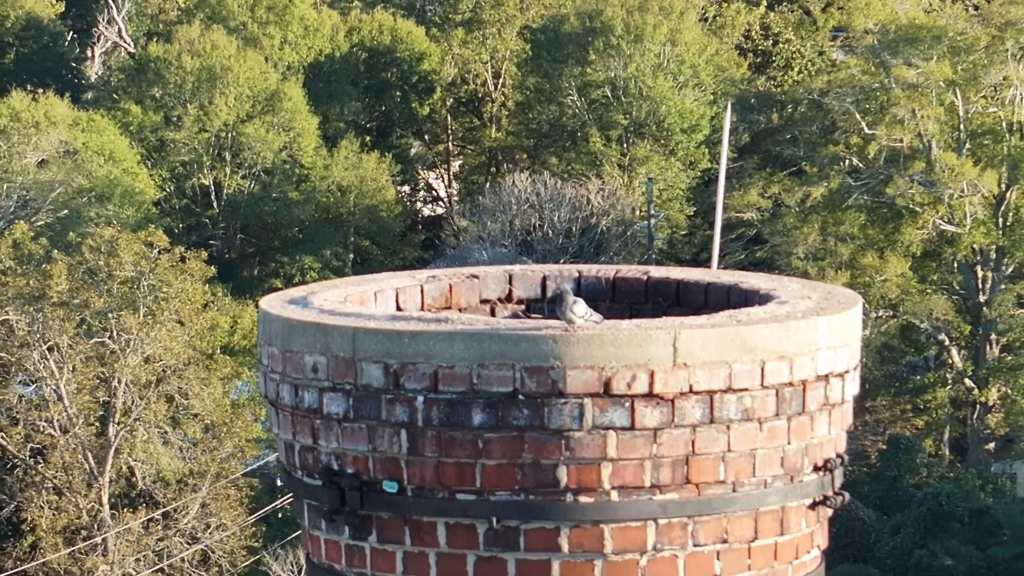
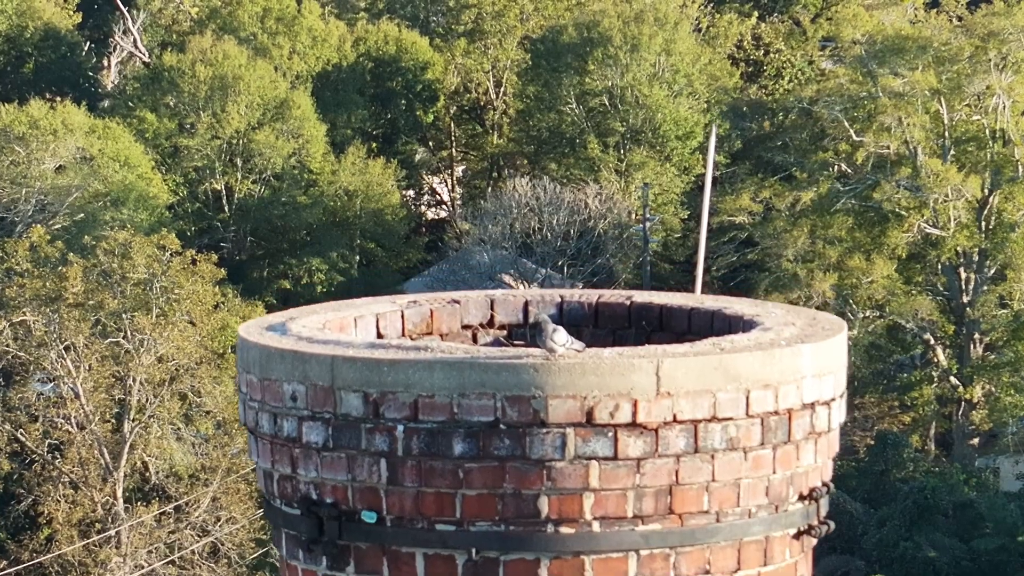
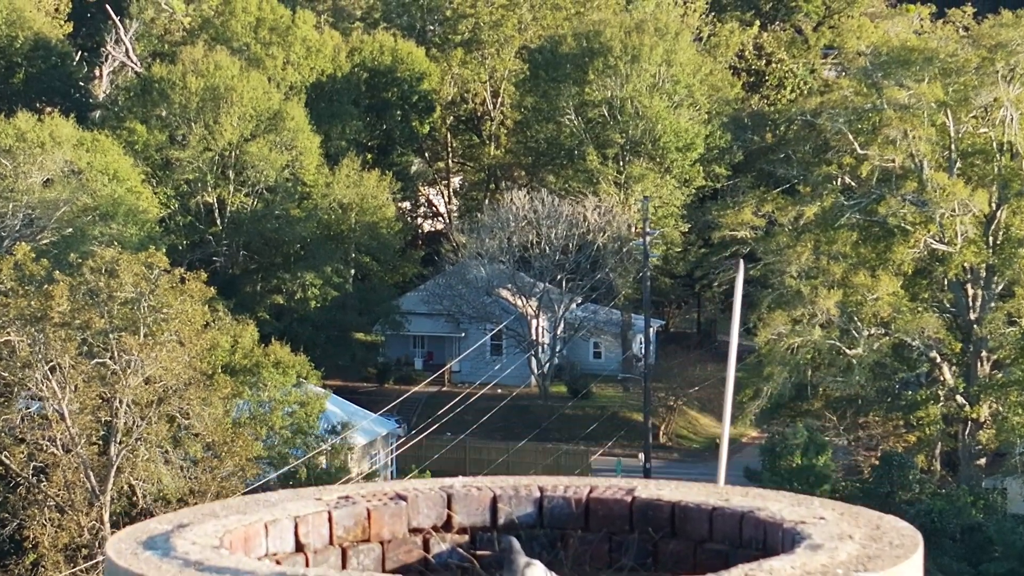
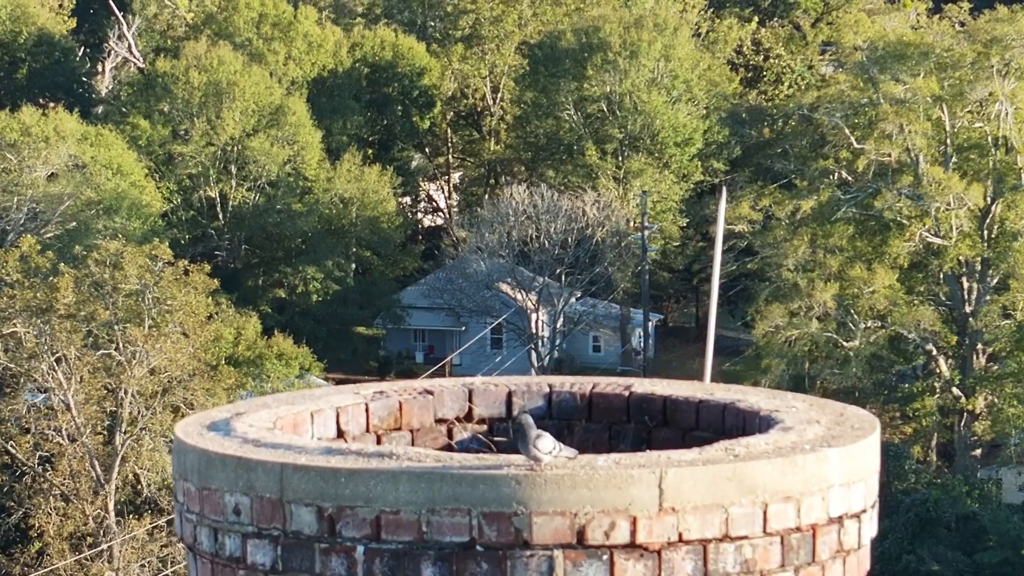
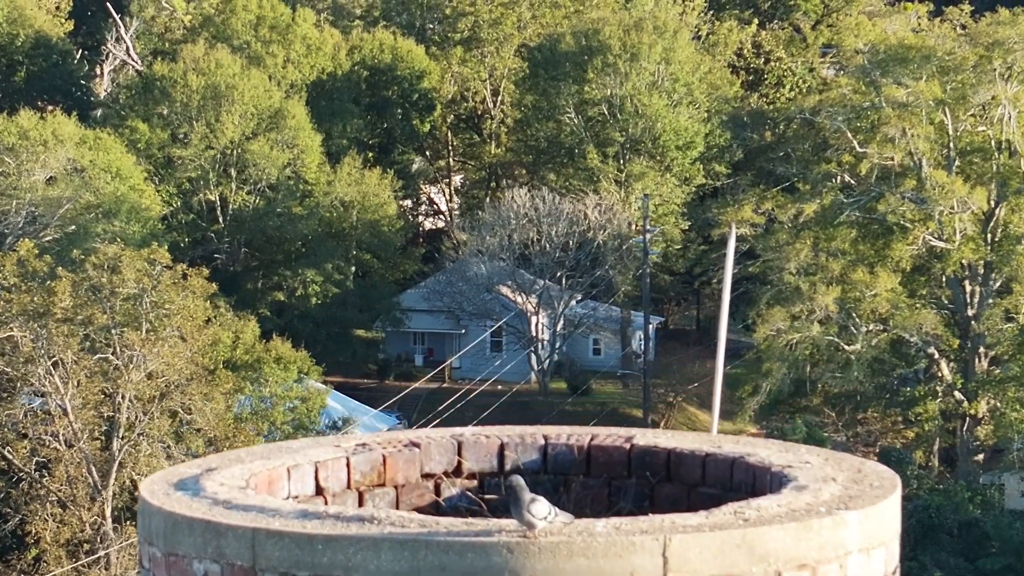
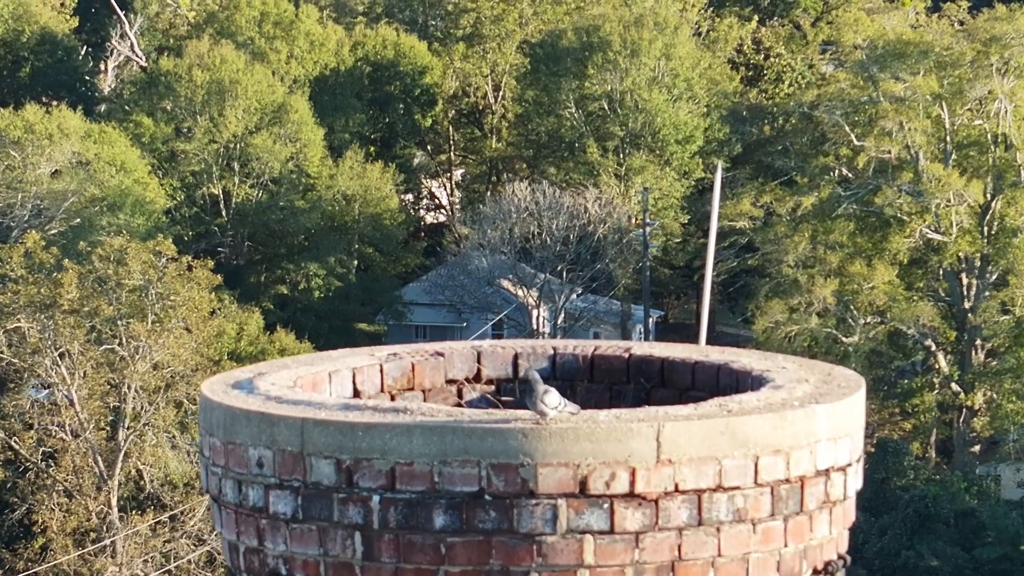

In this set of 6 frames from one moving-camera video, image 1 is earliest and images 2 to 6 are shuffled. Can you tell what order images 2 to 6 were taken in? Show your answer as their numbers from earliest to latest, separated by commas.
2, 6, 4, 5, 3
